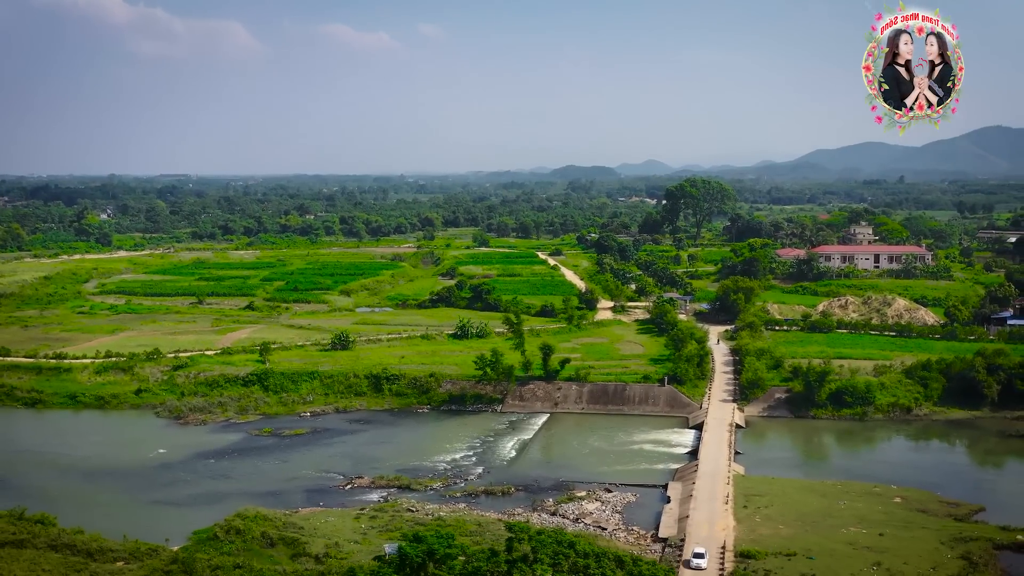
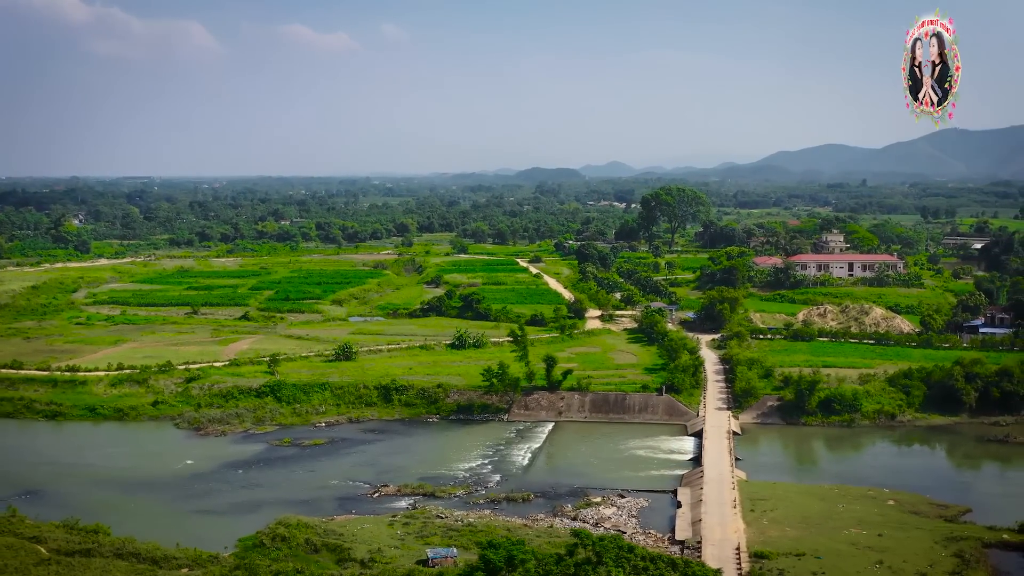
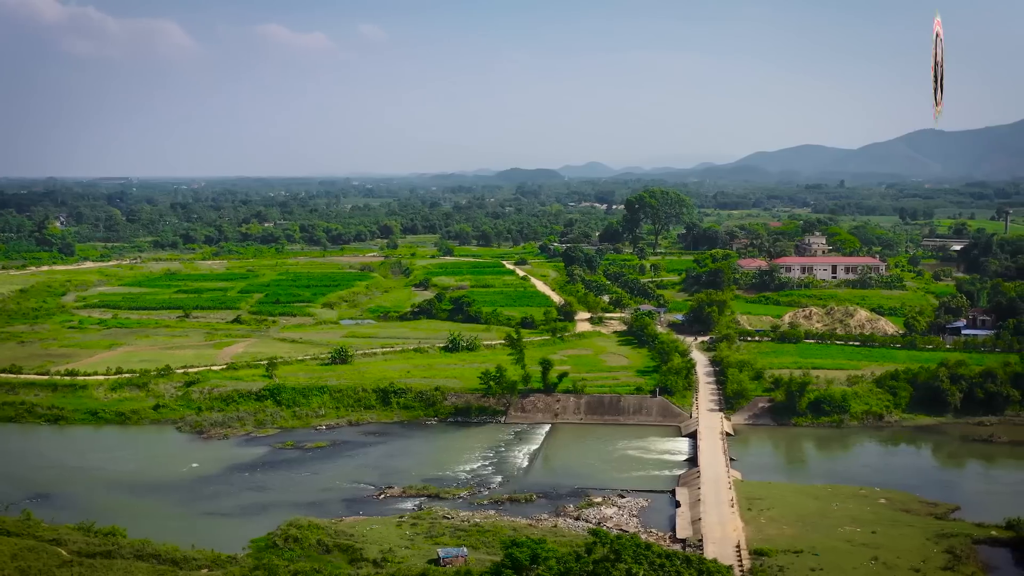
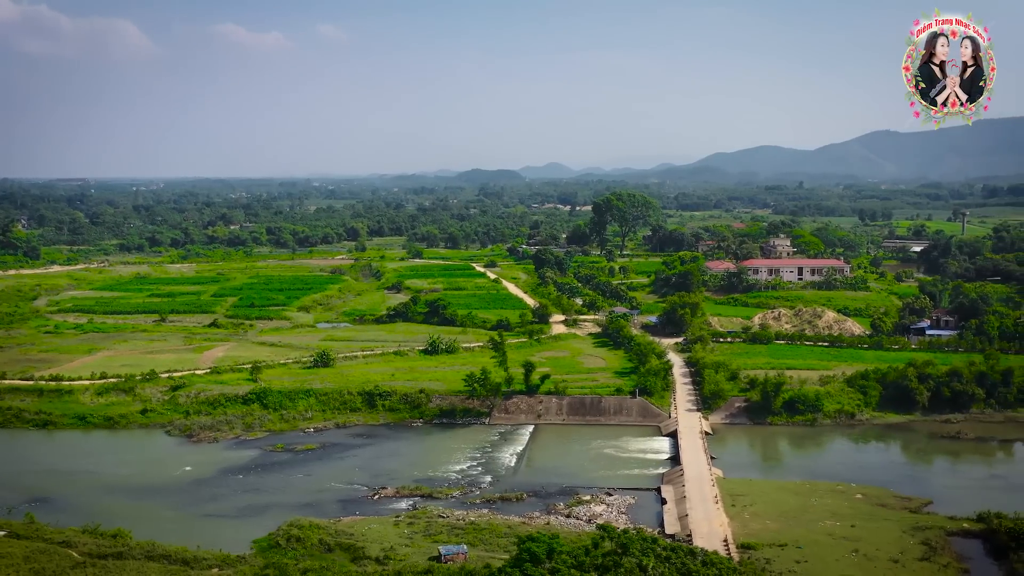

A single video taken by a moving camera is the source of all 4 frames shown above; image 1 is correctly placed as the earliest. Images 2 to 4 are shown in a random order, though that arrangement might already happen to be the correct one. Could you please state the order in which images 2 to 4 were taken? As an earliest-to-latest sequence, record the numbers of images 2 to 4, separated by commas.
2, 3, 4
